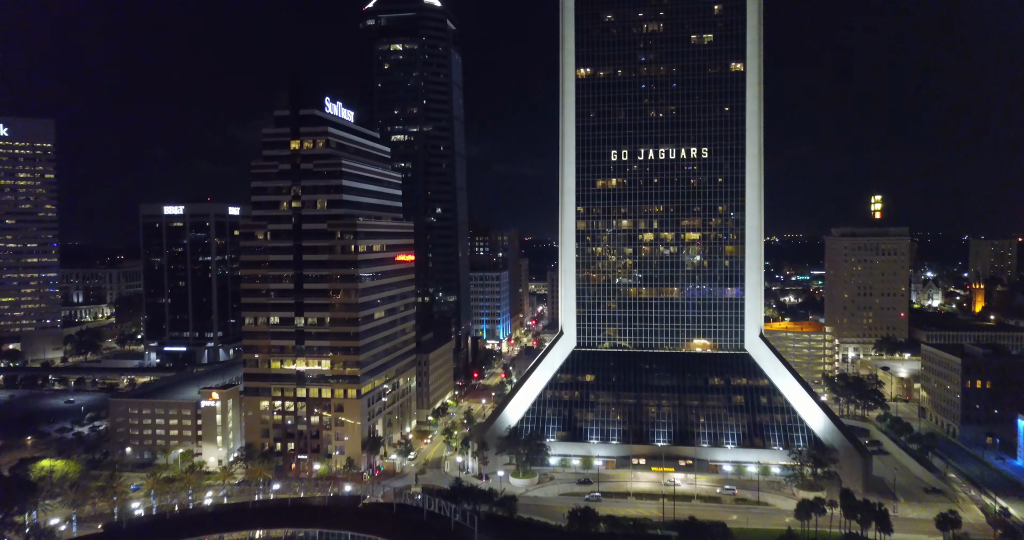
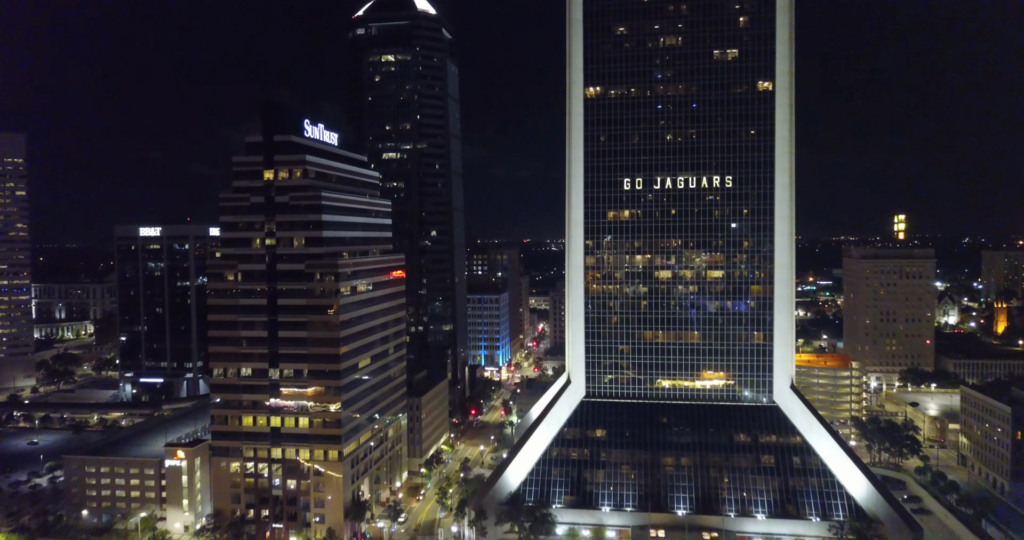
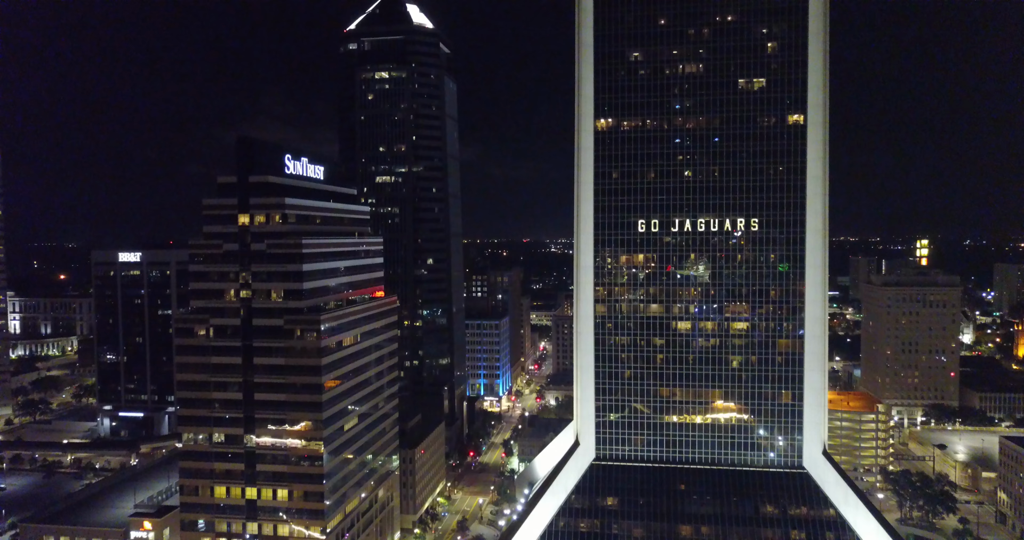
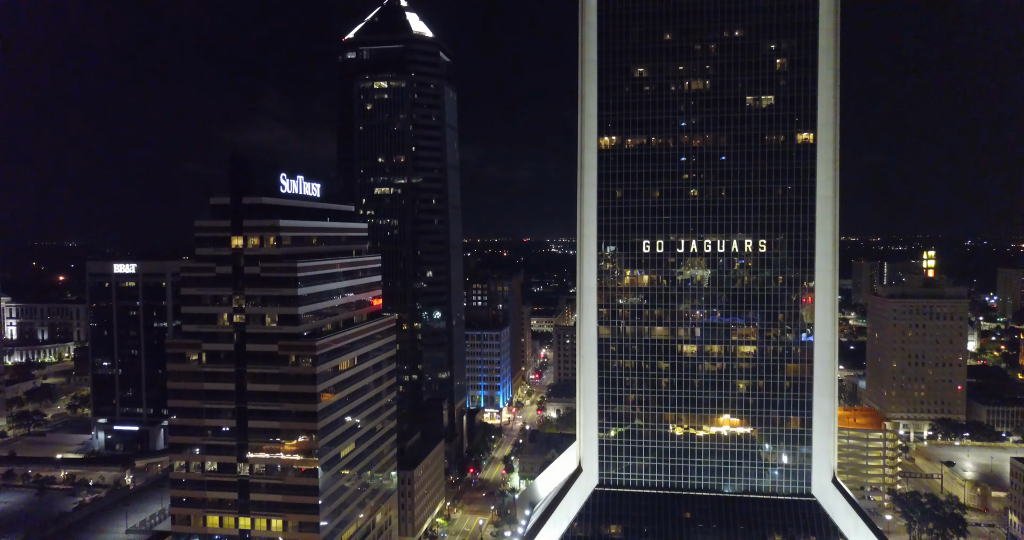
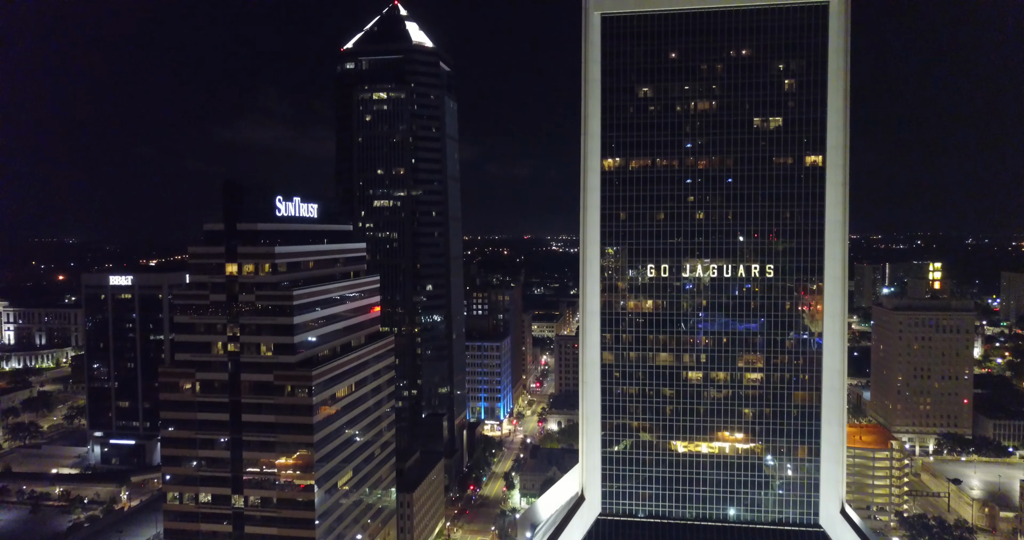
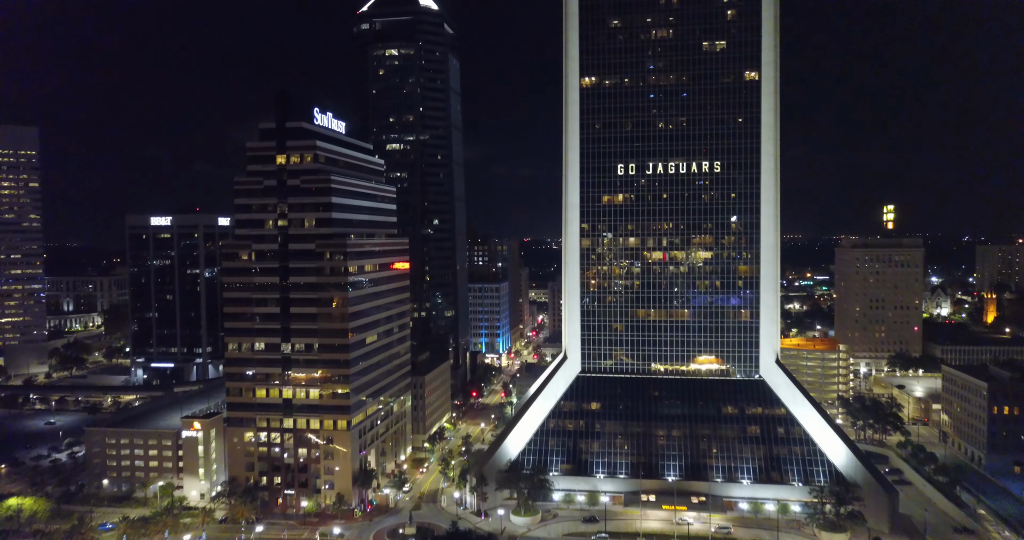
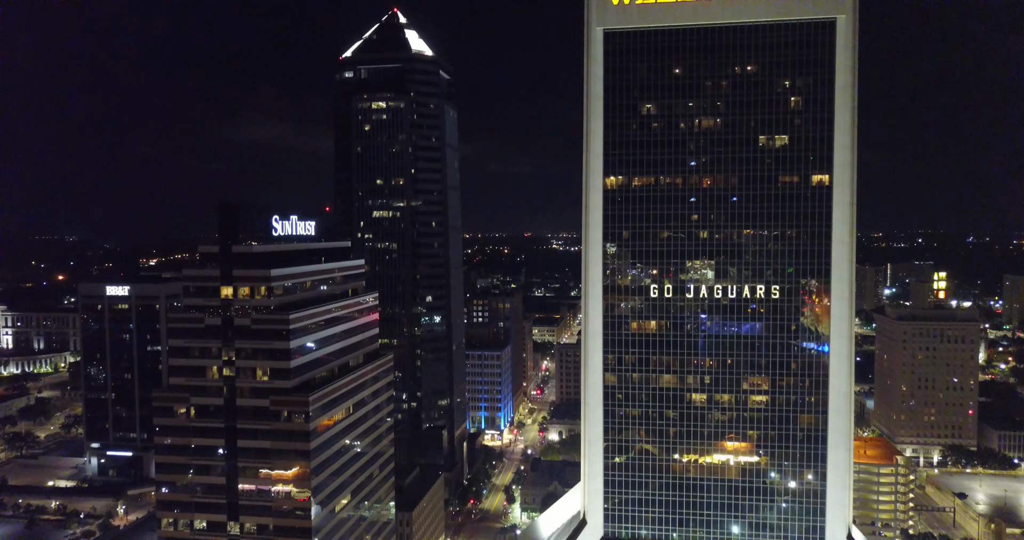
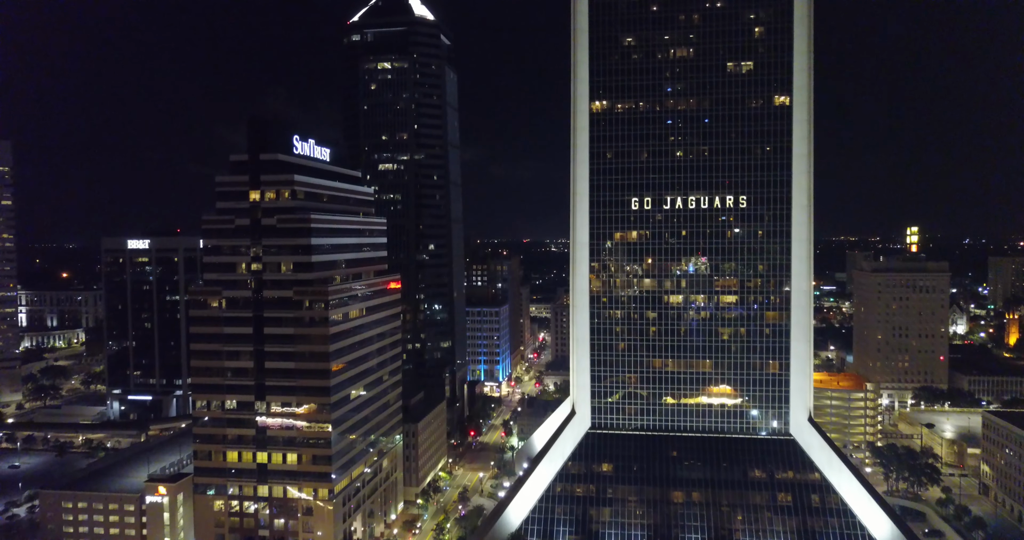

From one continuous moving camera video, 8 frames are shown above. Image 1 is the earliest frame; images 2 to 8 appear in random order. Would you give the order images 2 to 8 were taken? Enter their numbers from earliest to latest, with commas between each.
6, 2, 8, 3, 4, 5, 7
